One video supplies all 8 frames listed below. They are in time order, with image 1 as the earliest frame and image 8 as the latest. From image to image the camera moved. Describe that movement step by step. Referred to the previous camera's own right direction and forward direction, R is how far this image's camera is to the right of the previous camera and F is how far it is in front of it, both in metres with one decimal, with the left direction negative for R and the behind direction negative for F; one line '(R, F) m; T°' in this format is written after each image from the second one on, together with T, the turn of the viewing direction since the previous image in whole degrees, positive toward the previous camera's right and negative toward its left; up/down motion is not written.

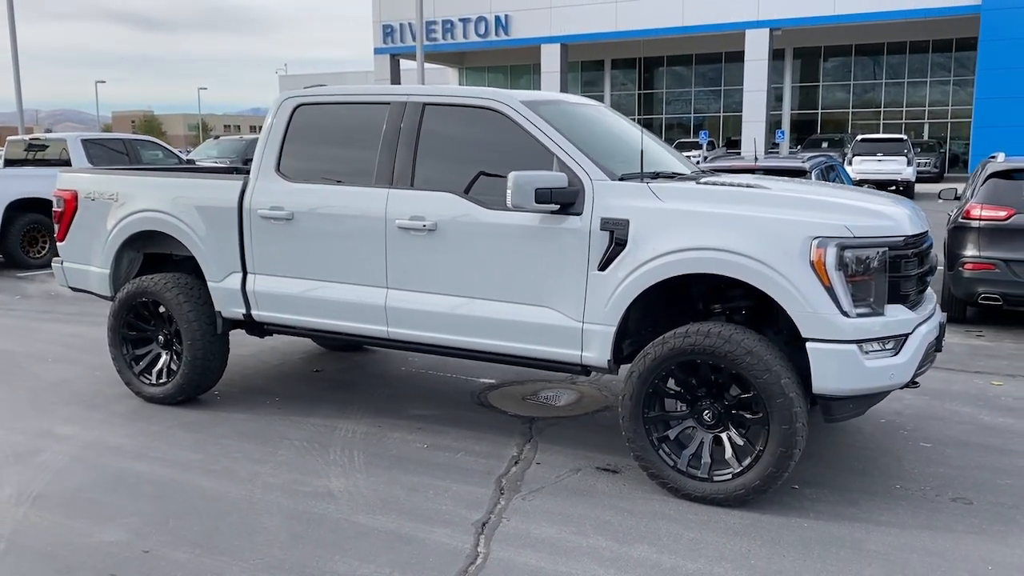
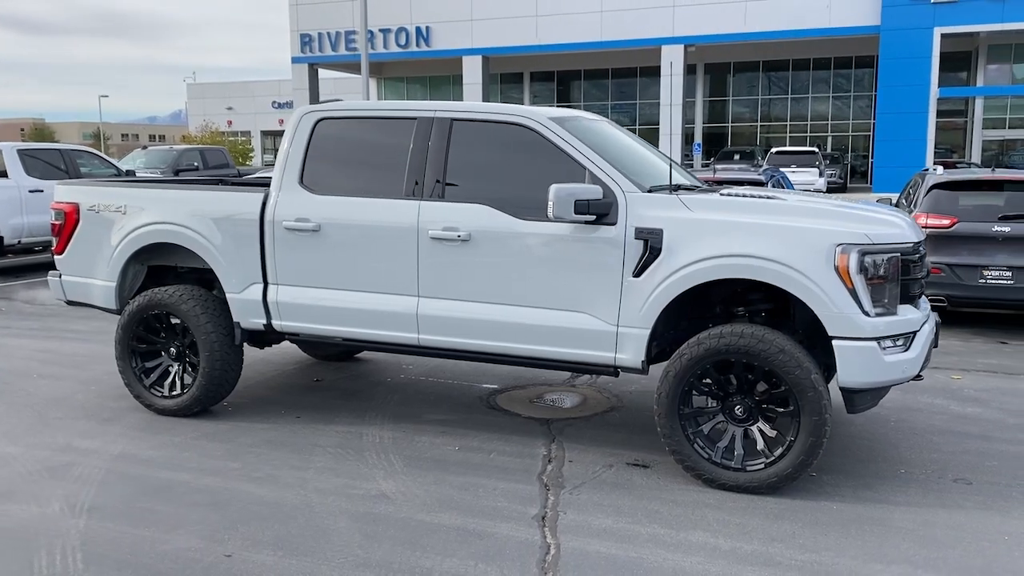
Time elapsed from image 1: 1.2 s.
(-0.7, -0.2) m; +6°
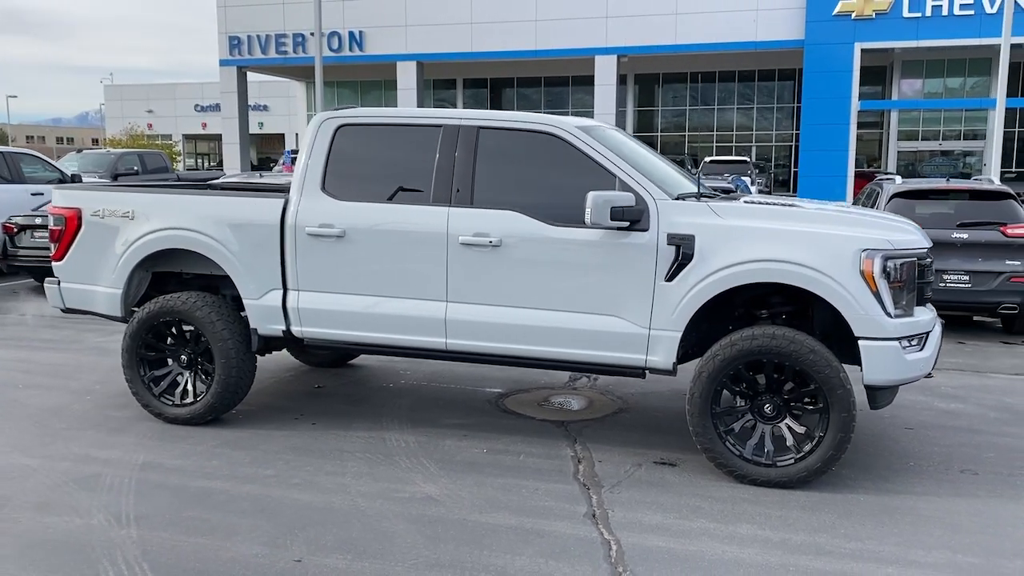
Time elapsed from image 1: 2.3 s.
(-0.6, -0.1) m; +5°
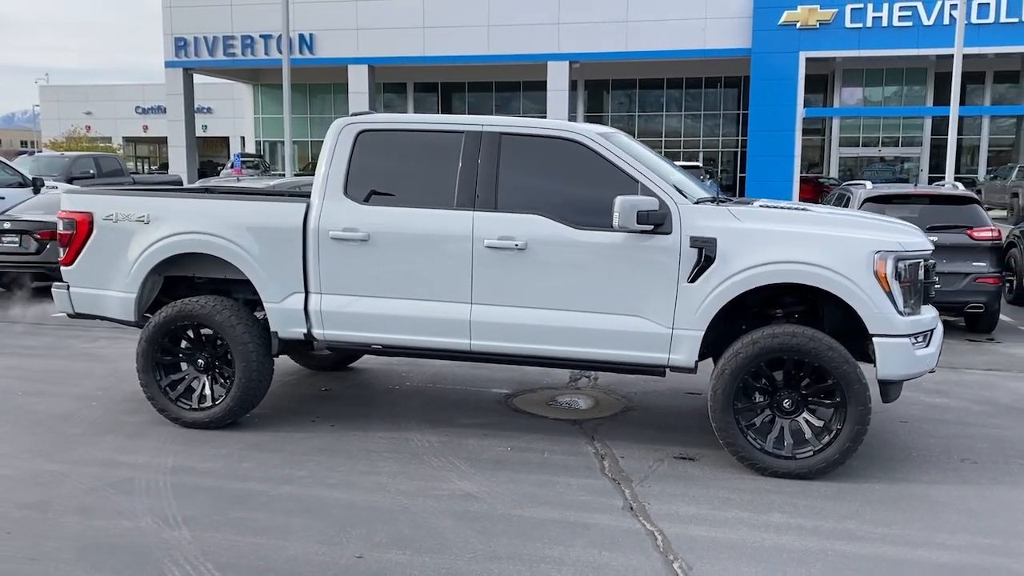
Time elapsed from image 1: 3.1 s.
(-0.5, -0.1) m; +4°
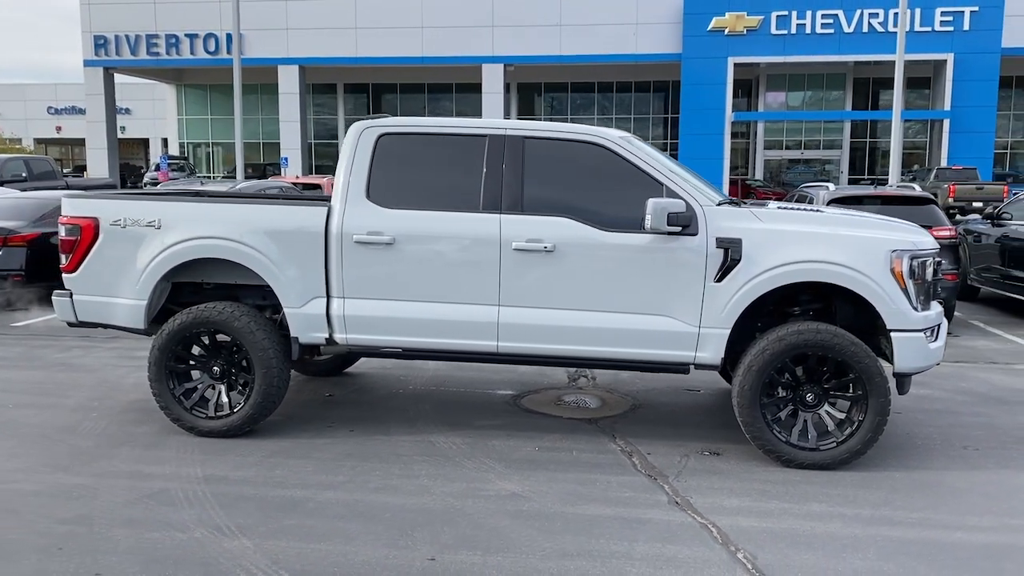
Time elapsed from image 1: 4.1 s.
(-0.6, 0.0) m; +5°
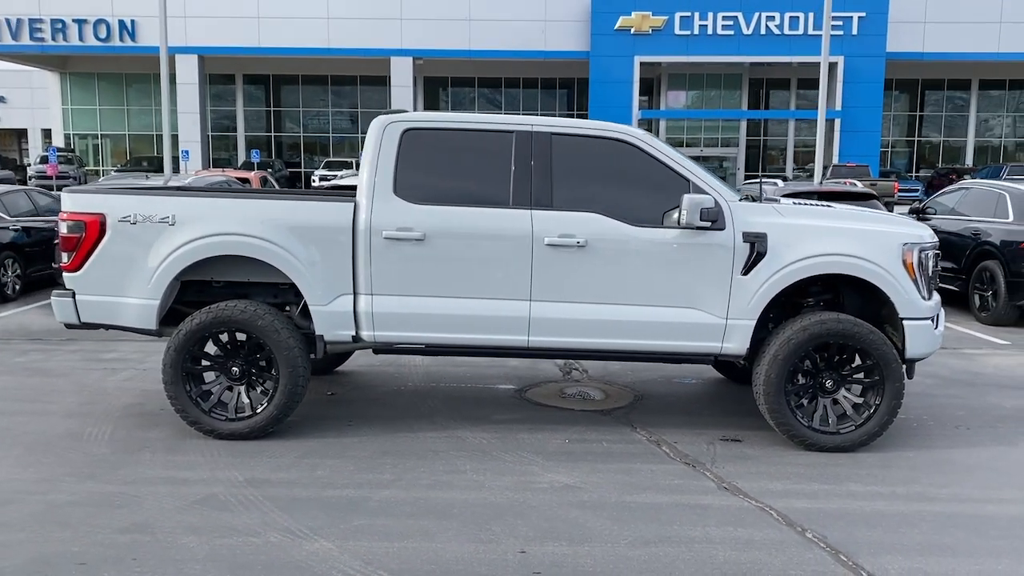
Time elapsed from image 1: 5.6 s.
(-0.8, 0.0) m; +7°
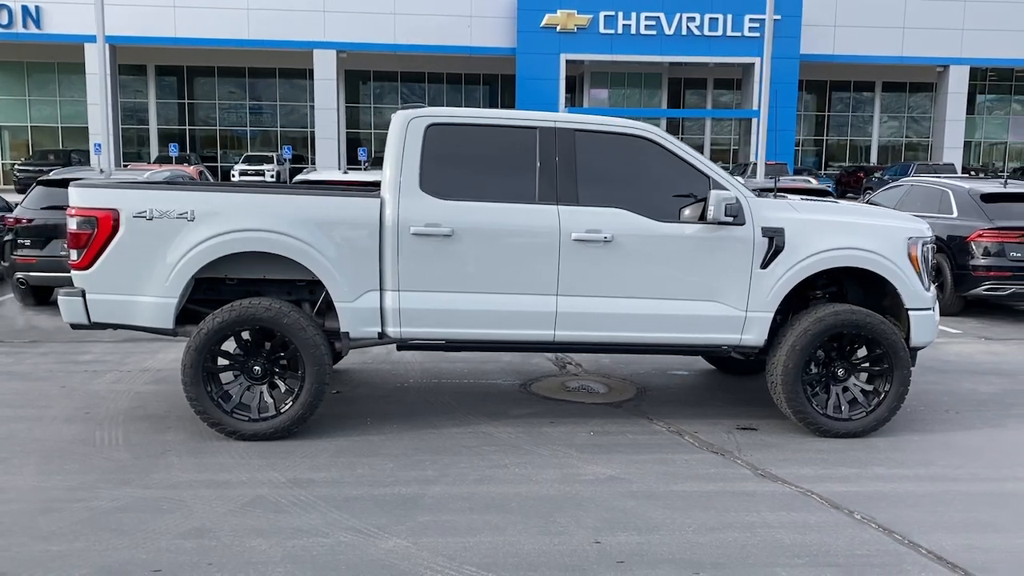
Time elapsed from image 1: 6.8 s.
(-0.7, 0.0) m; +6°
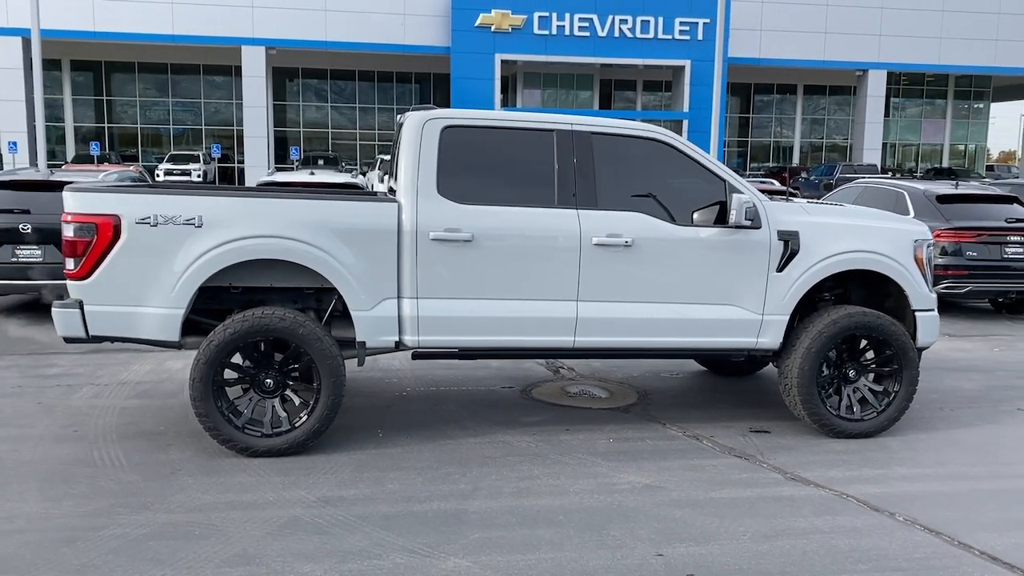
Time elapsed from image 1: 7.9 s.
(-0.6, +0.1) m; +5°
